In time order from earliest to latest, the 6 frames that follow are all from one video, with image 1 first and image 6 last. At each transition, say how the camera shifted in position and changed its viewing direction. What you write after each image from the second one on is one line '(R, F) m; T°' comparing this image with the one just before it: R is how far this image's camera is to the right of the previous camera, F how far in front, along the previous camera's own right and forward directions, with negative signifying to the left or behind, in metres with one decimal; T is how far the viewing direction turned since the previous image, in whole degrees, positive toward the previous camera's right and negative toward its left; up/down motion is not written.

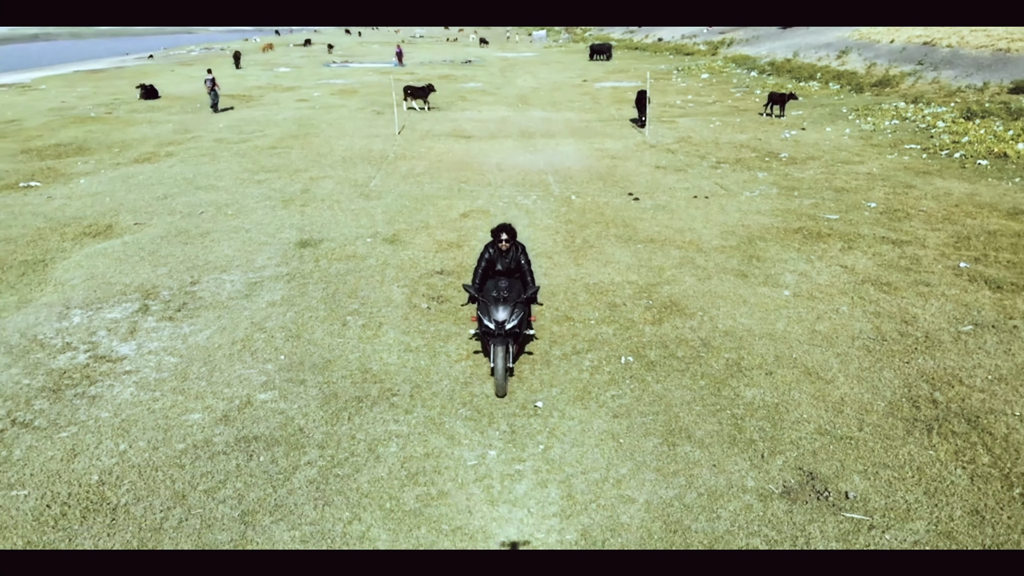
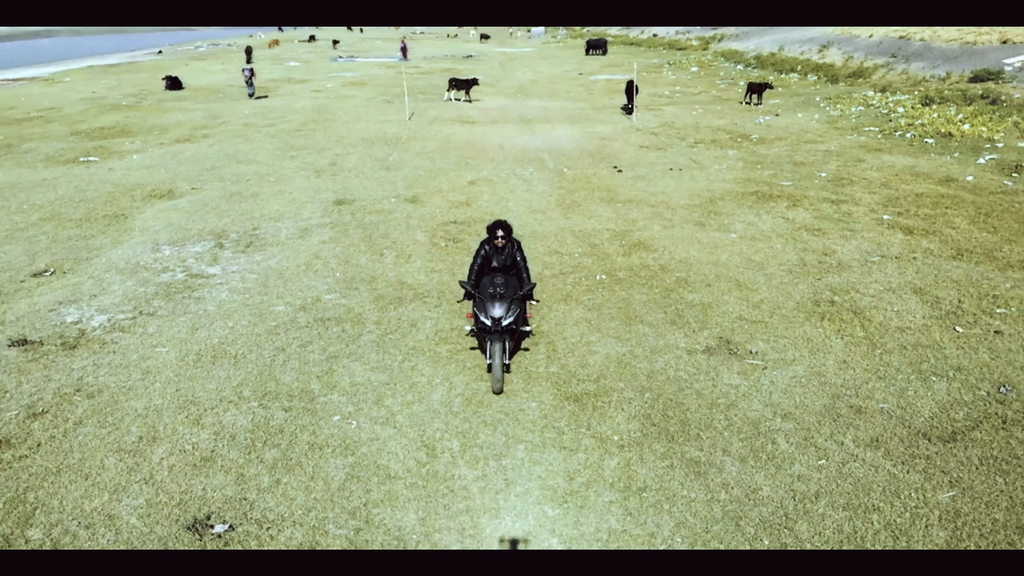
(0.0, -1.9) m; 0°
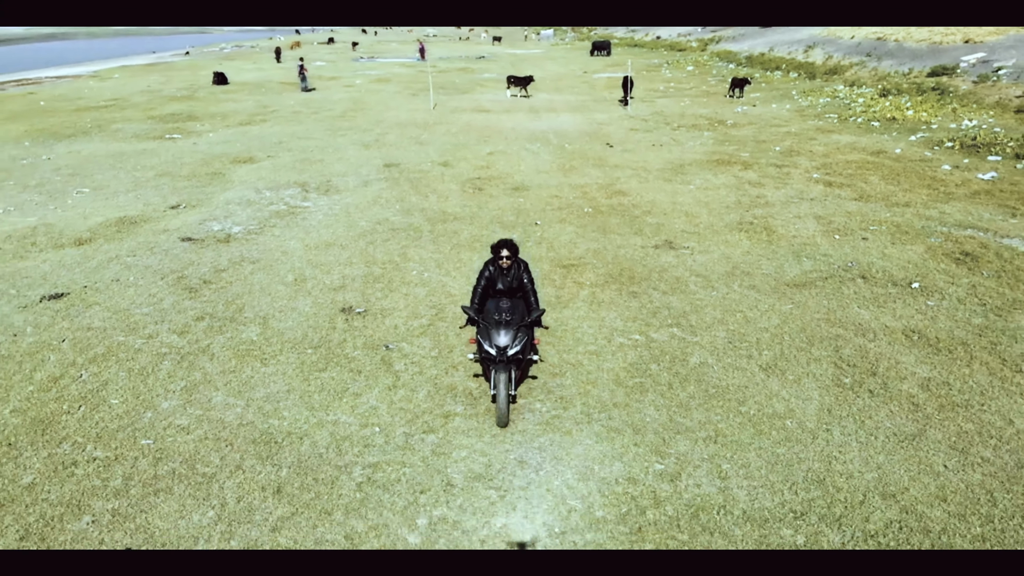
(0.0, -3.1) m; -1°
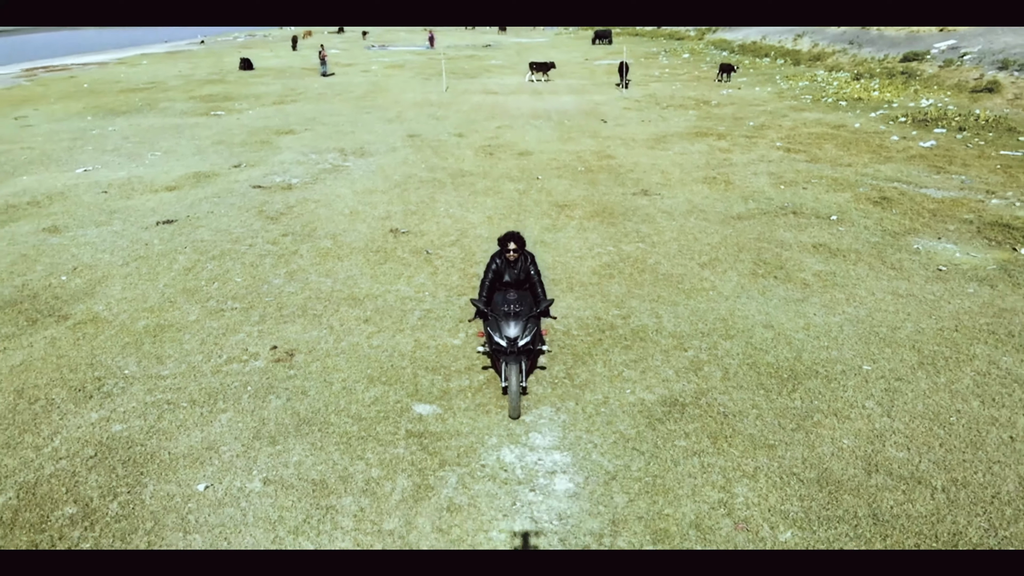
(0.0, -2.4) m; 0°
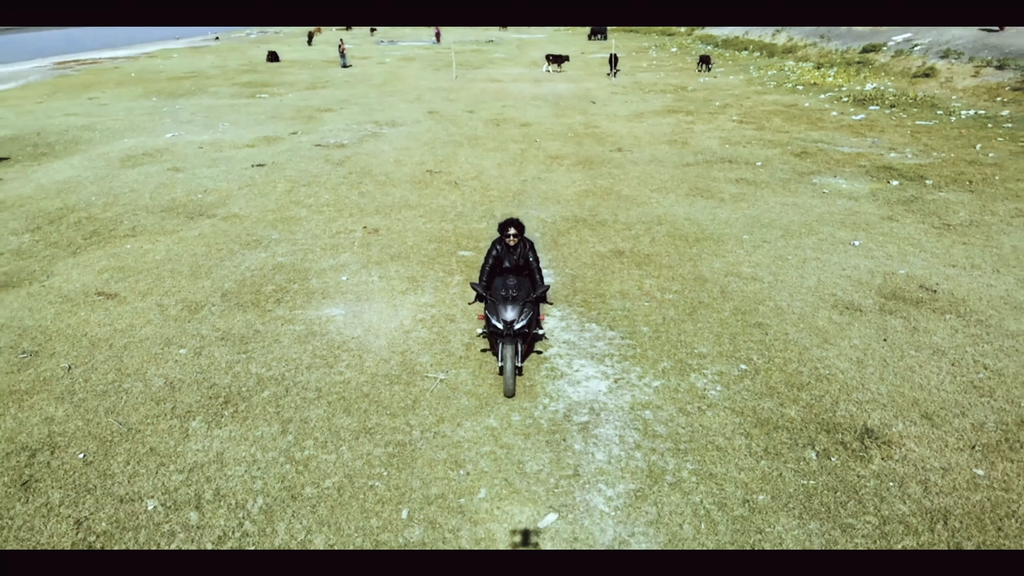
(-0.1, -3.5) m; 0°
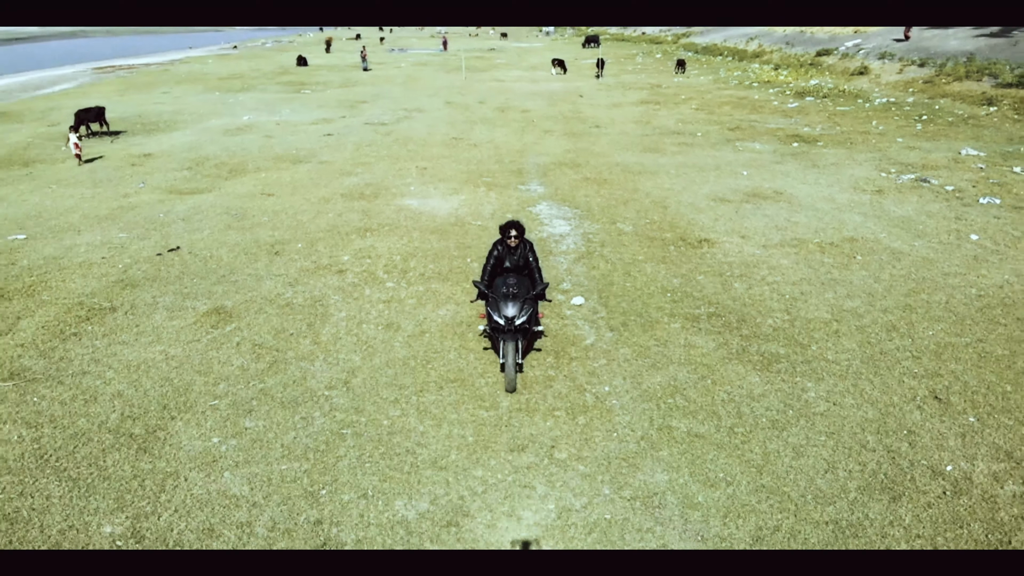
(-0.1, -5.0) m; 0°
